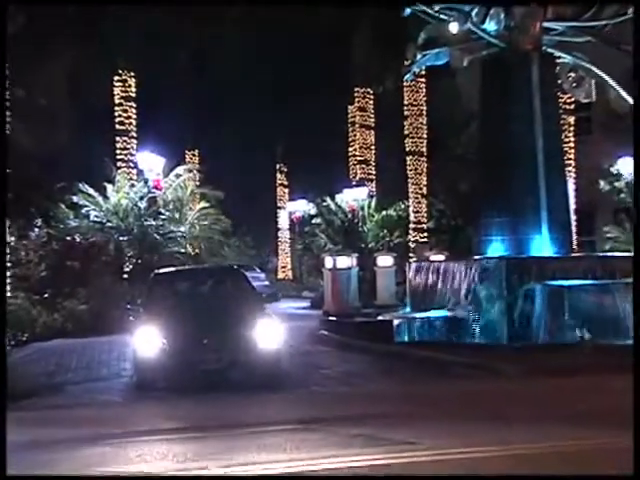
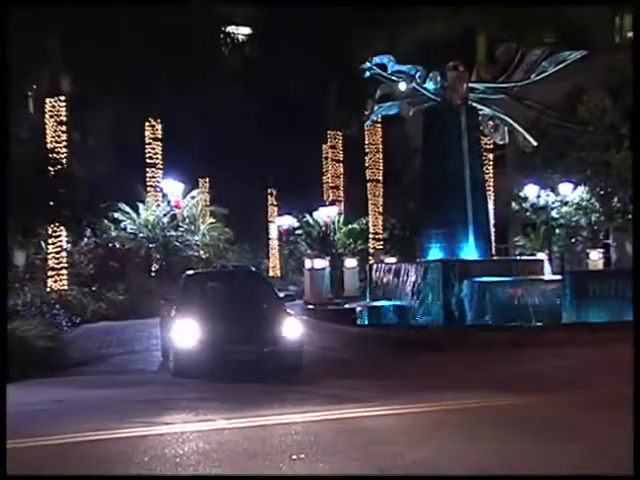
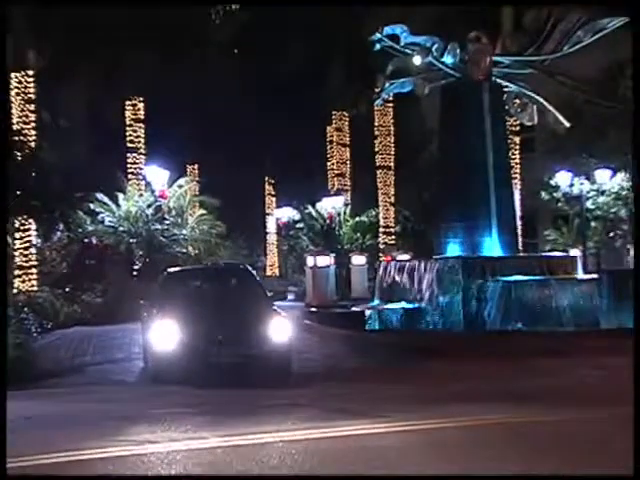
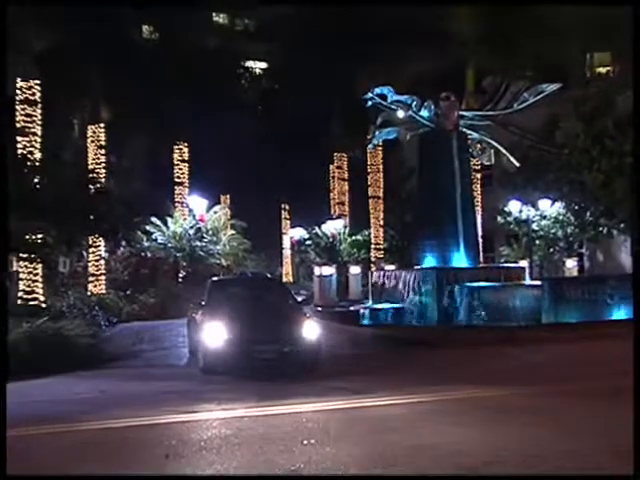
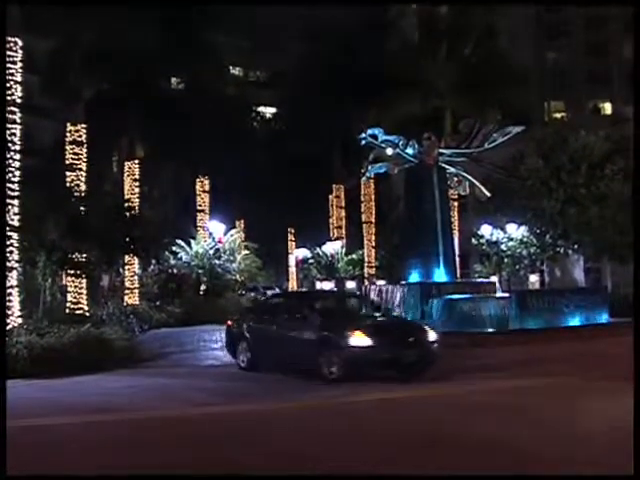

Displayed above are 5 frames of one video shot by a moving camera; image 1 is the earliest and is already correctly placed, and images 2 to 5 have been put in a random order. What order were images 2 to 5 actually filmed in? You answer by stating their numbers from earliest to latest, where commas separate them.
3, 2, 4, 5
